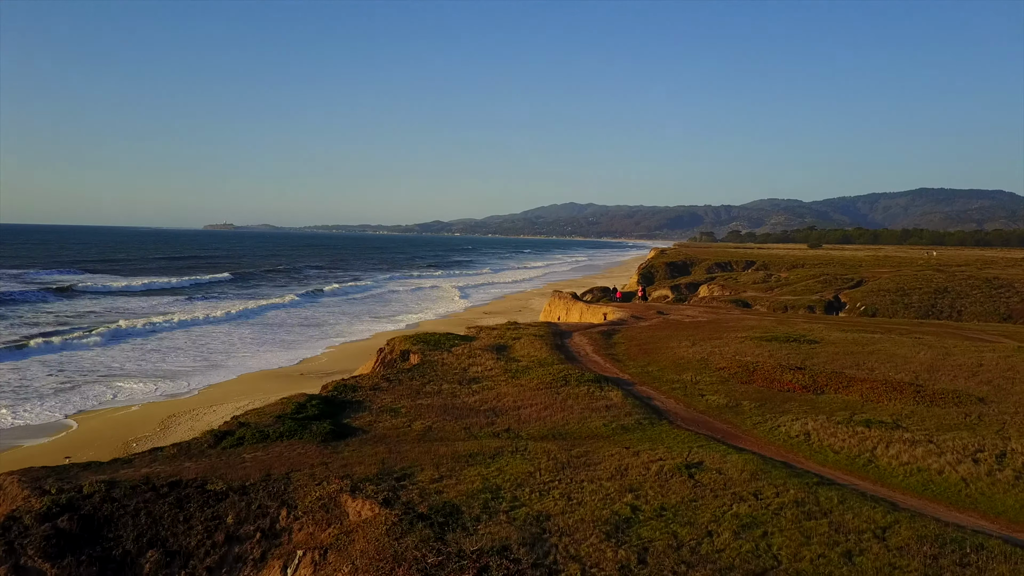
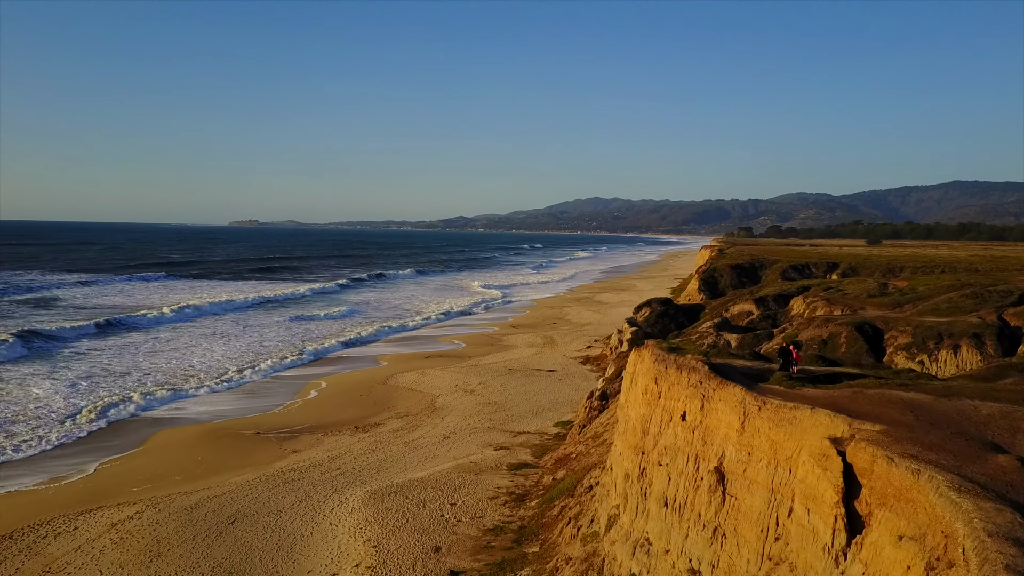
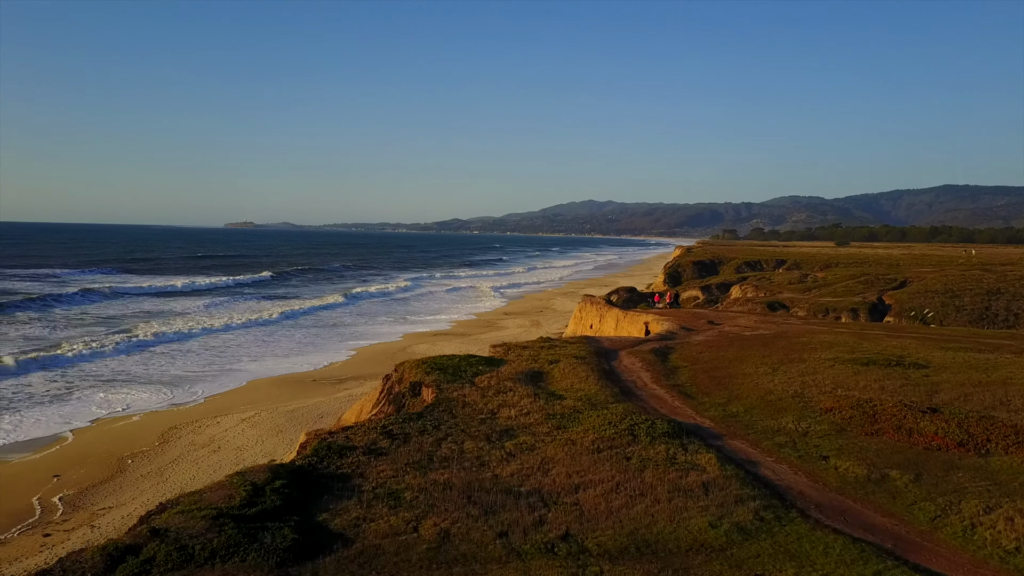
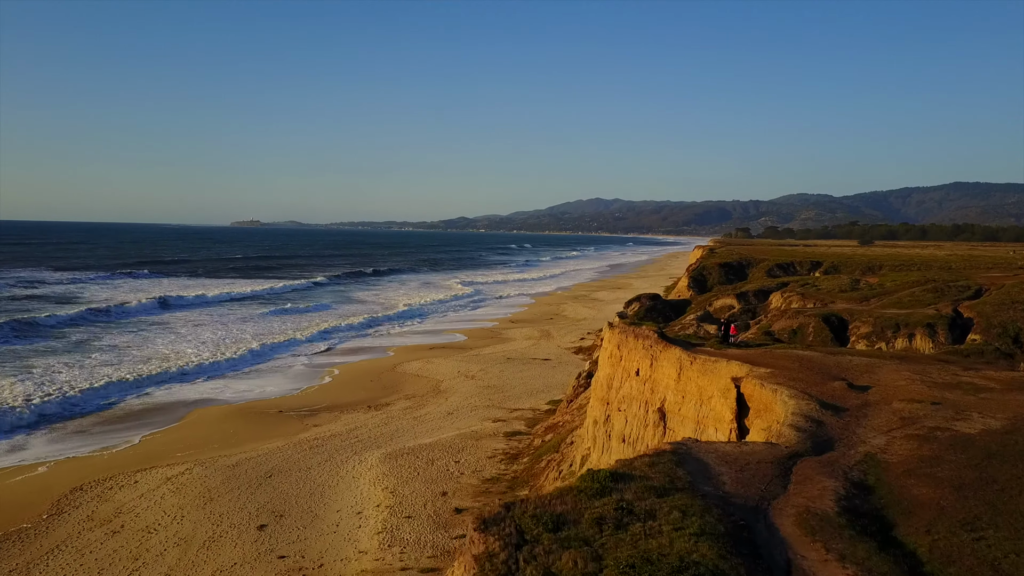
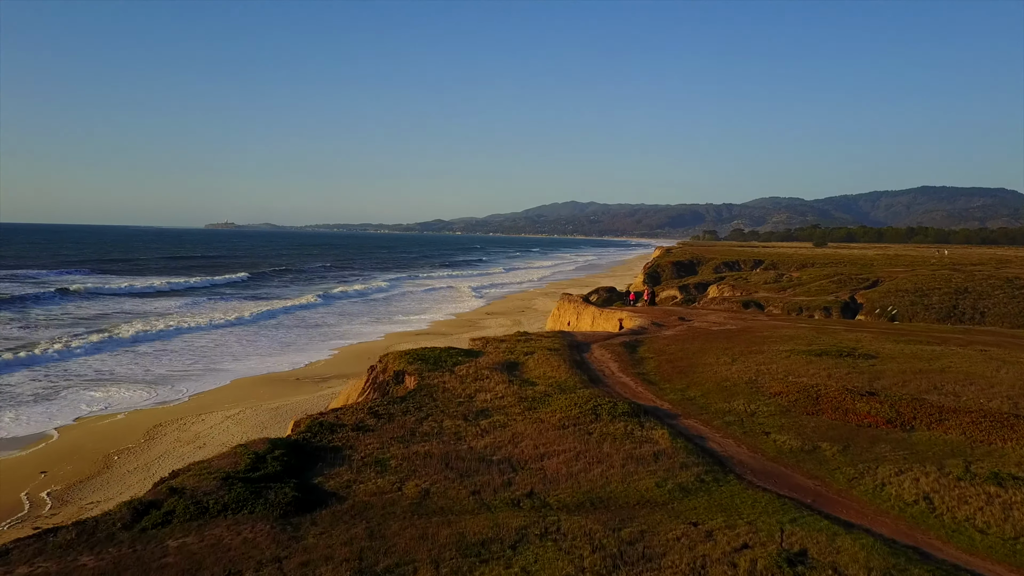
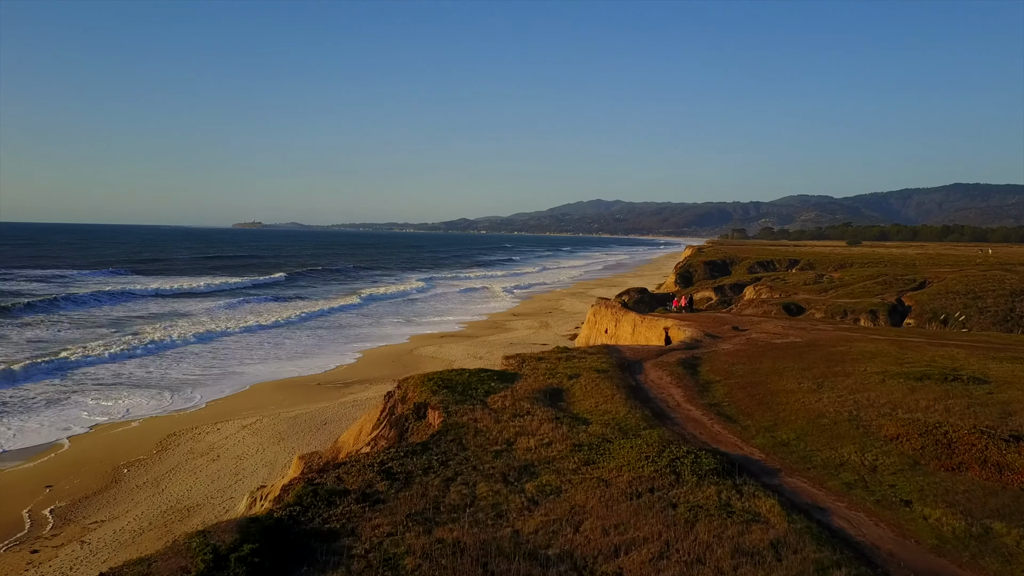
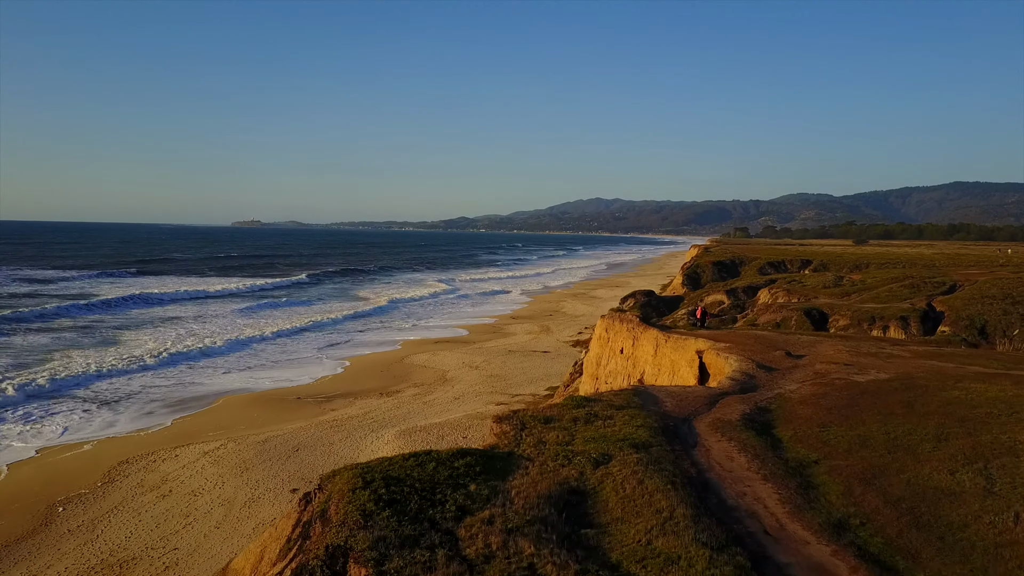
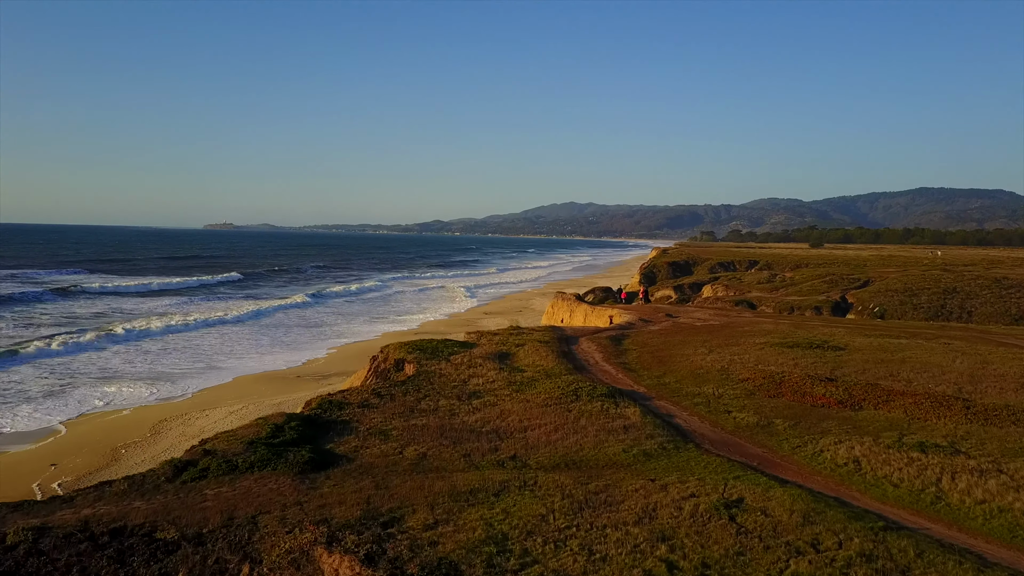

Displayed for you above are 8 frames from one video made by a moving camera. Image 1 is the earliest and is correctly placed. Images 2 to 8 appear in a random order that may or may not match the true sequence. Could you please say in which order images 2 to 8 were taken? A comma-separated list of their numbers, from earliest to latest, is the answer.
8, 5, 3, 6, 7, 4, 2
